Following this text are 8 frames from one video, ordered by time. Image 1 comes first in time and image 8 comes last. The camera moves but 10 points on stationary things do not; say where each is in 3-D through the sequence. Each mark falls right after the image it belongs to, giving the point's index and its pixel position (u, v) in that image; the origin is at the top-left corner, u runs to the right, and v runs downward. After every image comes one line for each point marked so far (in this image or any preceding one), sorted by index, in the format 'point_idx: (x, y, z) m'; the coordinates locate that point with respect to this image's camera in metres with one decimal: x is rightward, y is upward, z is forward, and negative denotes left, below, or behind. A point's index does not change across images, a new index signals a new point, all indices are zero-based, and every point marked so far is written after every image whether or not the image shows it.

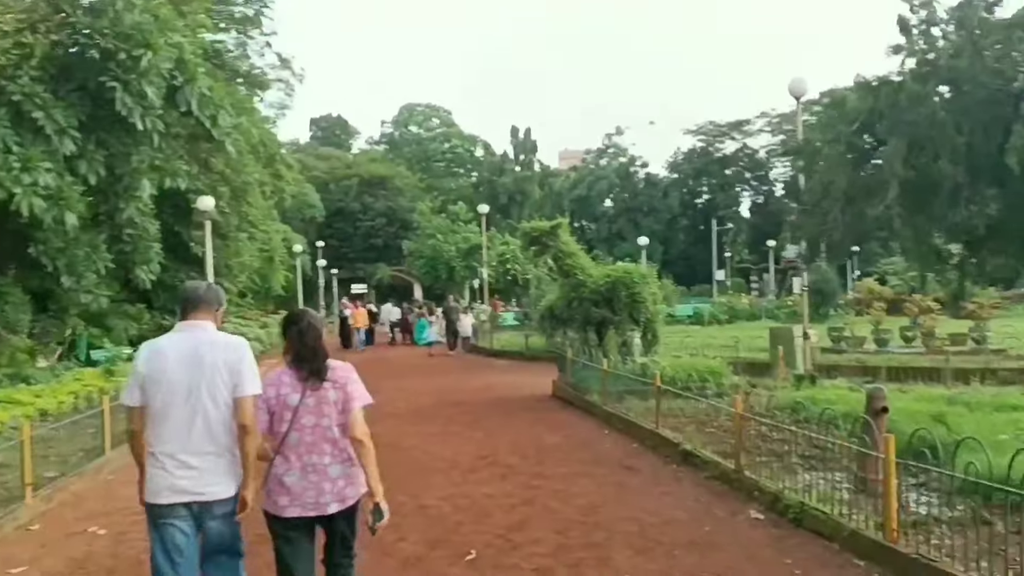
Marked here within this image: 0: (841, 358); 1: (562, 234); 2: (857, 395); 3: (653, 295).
0: (+6.0, -1.2, +17.8) m
1: (+0.8, +0.9, +16.3) m
2: (+3.8, -1.2, +10.8) m
3: (+2.1, -0.1, +14.5) m
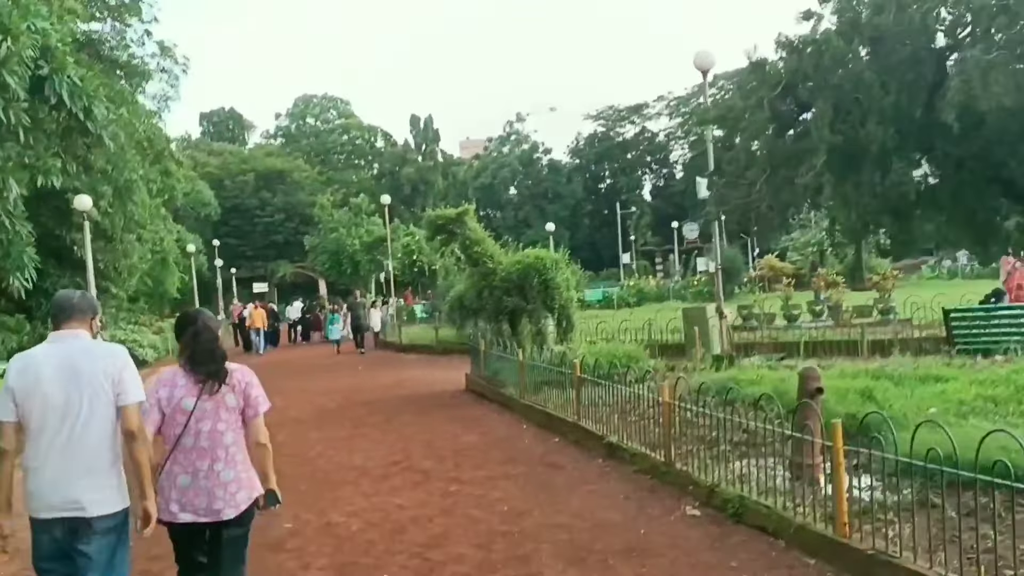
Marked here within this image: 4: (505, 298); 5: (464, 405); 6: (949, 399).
0: (+4.4, -0.8, +17.6) m
1: (-0.7, +1.1, +15.7) m
2: (+2.9, -0.9, +10.5) m
3: (+0.8, +0.1, +14.0) m
4: (-0.1, -0.2, +14.2) m
5: (-0.6, -1.6, +13.2) m
6: (+3.8, -0.9, +8.4) m
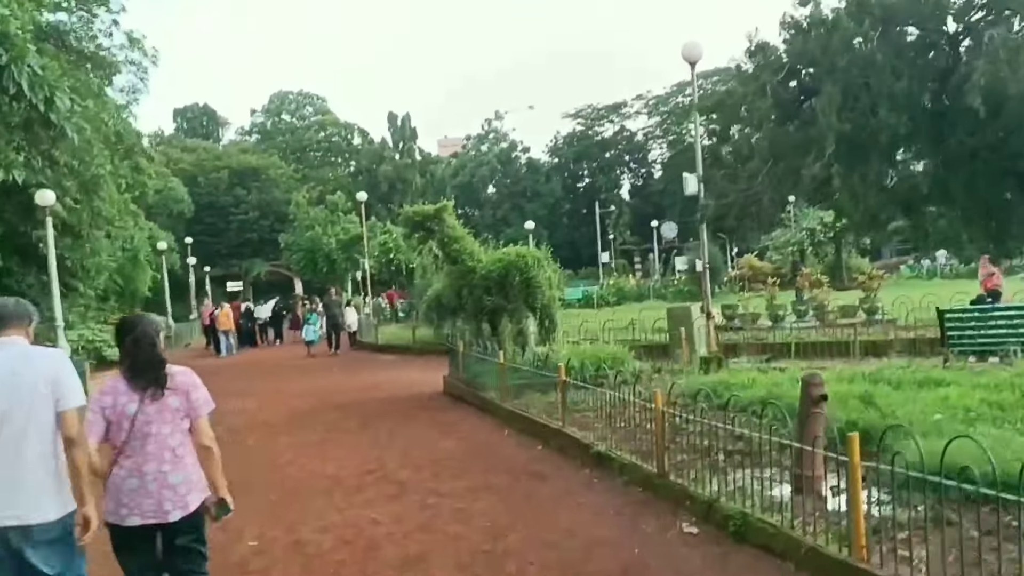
0: (+4.0, -0.8, +17.2) m
1: (-1.0, +1.1, +15.2) m
2: (+2.7, -0.9, +10.1) m
3: (+0.5, +0.1, +13.5) m
4: (-0.4, -0.1, +13.7) m
5: (-0.9, -1.6, +12.7) m
6: (+3.6, -0.9, +8.0) m
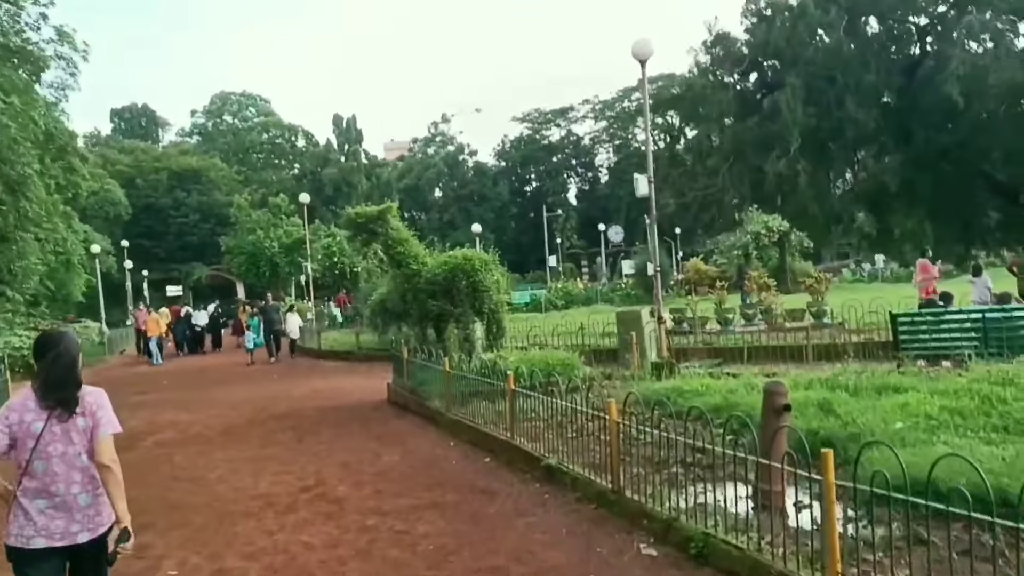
0: (+3.1, -0.9, +17.0) m
1: (-1.8, +1.0, +14.7) m
2: (+2.1, -1.0, +9.8) m
3: (-0.2, +0.1, +13.1) m
4: (-1.1, -0.2, +13.3) m
5: (-1.6, -1.6, +12.2) m
6: (+3.2, -1.0, +7.8) m
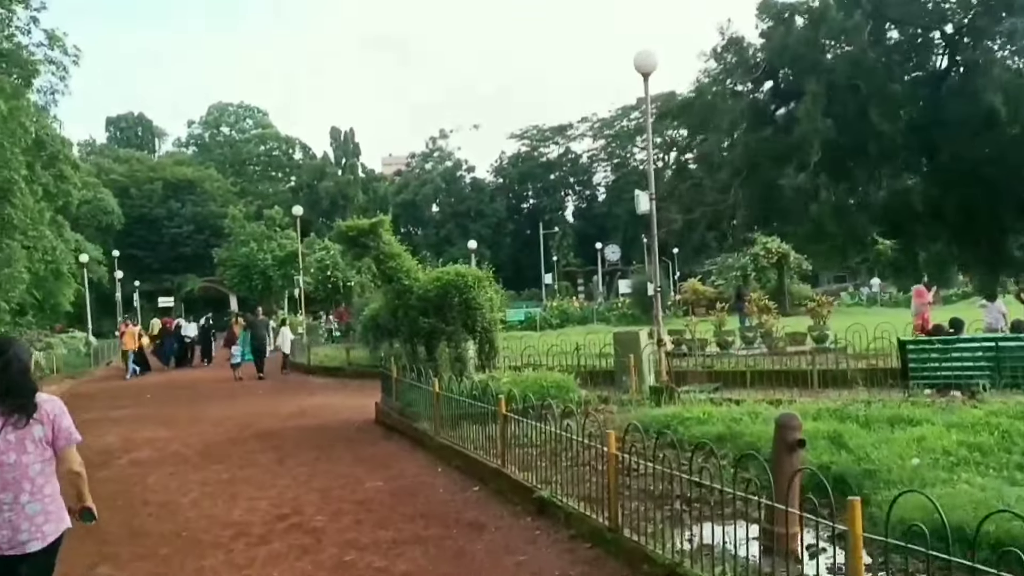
0: (+3.0, -1.2, +16.5) m
1: (-1.9, +0.8, +14.2) m
2: (+2.1, -1.2, +9.3) m
3: (-0.3, -0.2, +12.7) m
4: (-1.2, -0.4, +12.8) m
5: (-1.7, -1.8, +11.7) m
6: (+3.1, -1.2, +7.3) m
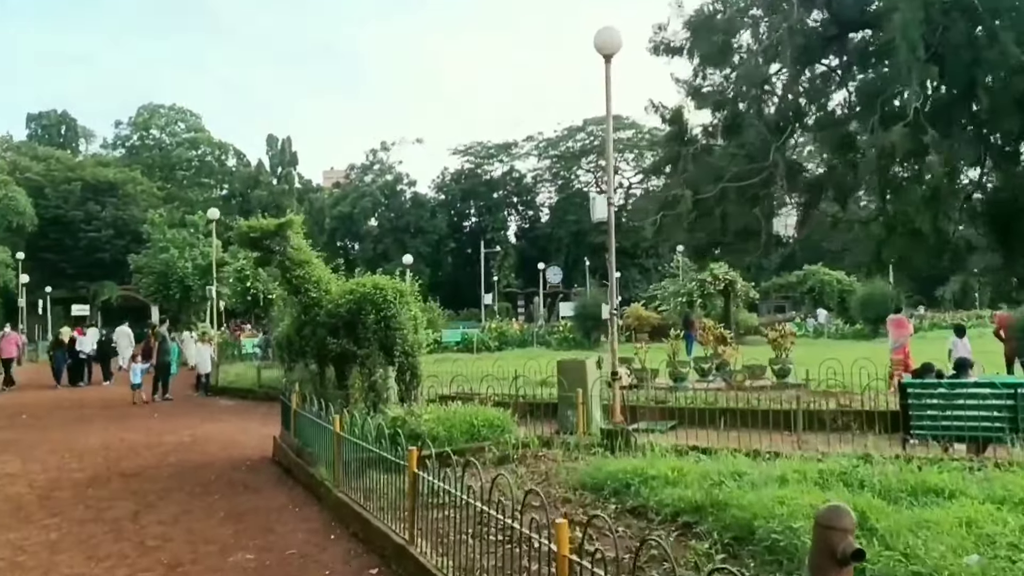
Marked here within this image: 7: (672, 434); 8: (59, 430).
0: (+1.9, -1.6, +14.7) m
1: (-2.7, +0.6, +12.1) m
2: (+1.5, -1.4, +7.4) m
3: (-1.1, -0.3, +10.6) m
4: (-2.0, -0.6, +10.7) m
5: (-2.5, -1.9, +9.6) m
6: (+2.6, -1.3, +5.5) m
7: (+1.8, -1.7, +11.3) m
8: (-7.1, -2.2, +15.3) m
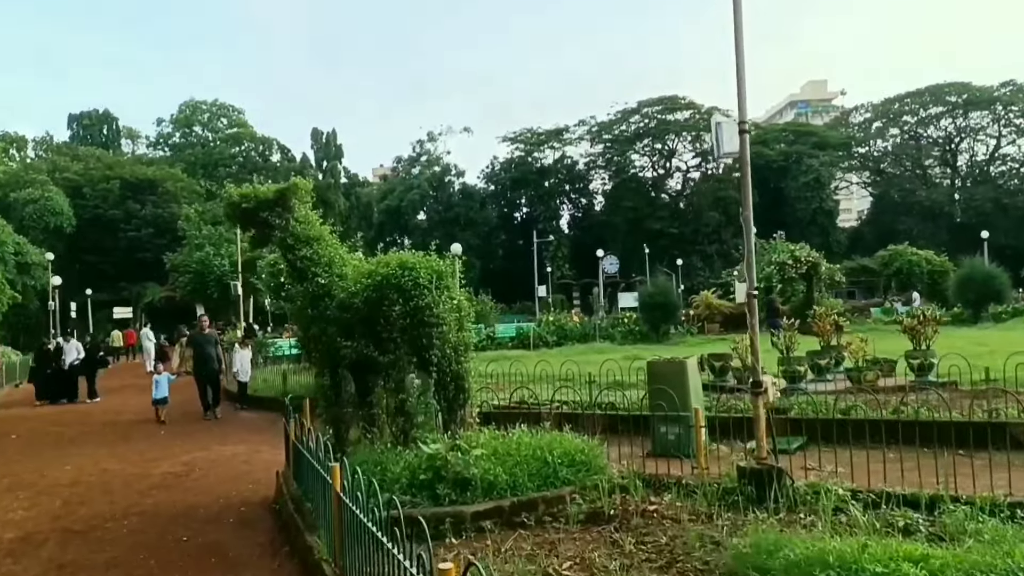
0: (+2.8, -1.3, +11.5) m
1: (-2.0, +0.8, +9.2) m
2: (+1.9, -1.2, +4.3) m
3: (-0.4, -0.2, +7.6) m
4: (-1.3, -0.4, +7.8) m
5: (-1.8, -1.8, +6.7) m
6: (+3.0, -1.1, +2.3) m
7: (+2.5, -1.4, +8.2) m
8: (-6.2, -2.1, +12.6) m
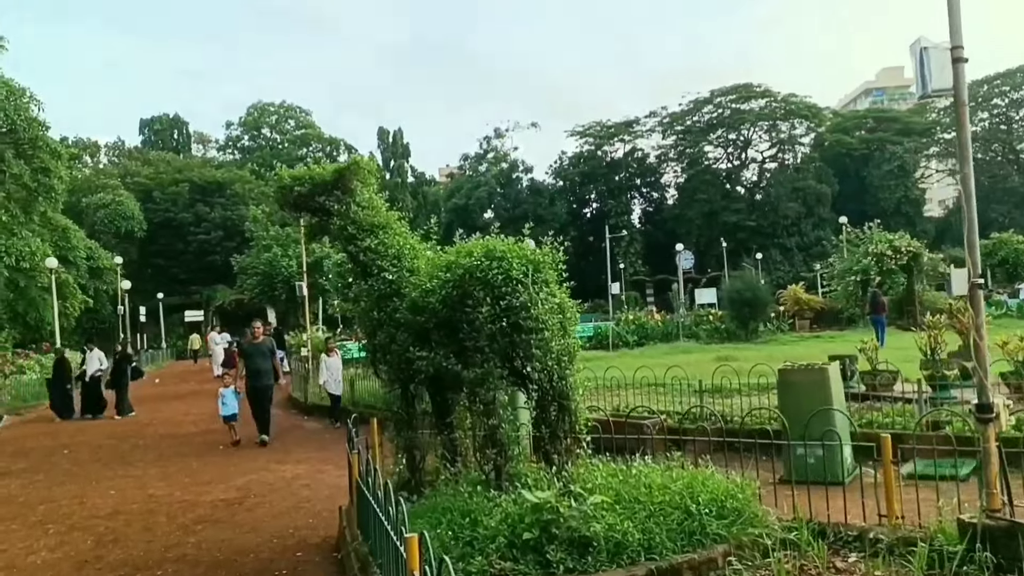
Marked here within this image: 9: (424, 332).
0: (+3.8, -1.2, +9.7) m
1: (-1.2, +0.8, +7.7) m
2: (+2.4, -1.1, +2.5) m
3: (+0.3, -0.1, +6.0) m
4: (-0.6, -0.4, +6.2) m
5: (-1.1, -1.8, +5.2) m
6: (+3.4, -1.1, +0.5) m
7: (+3.3, -1.4, +6.4) m
8: (-5.0, -2.2, +11.4) m
9: (-0.6, -0.3, +6.2) m
